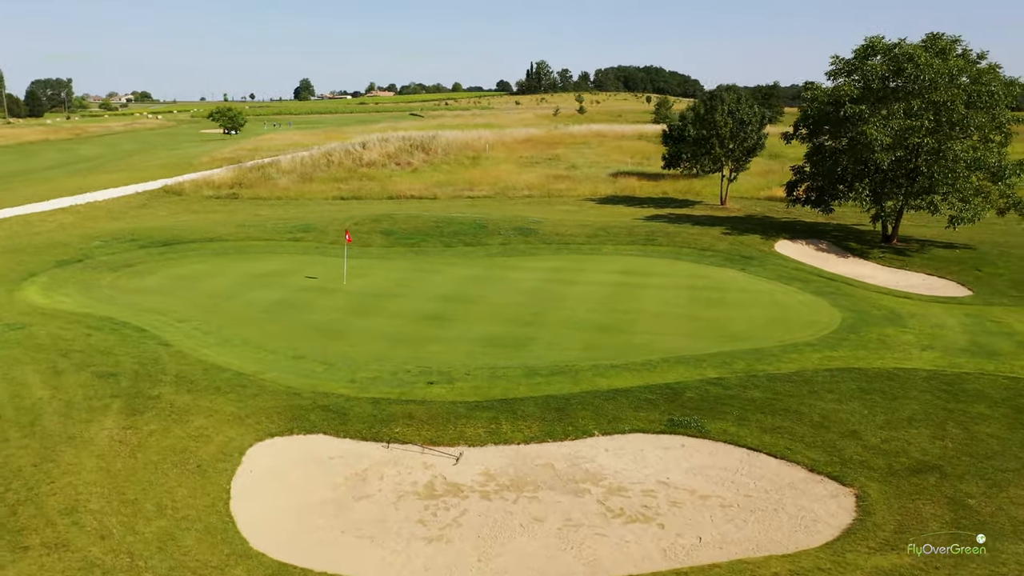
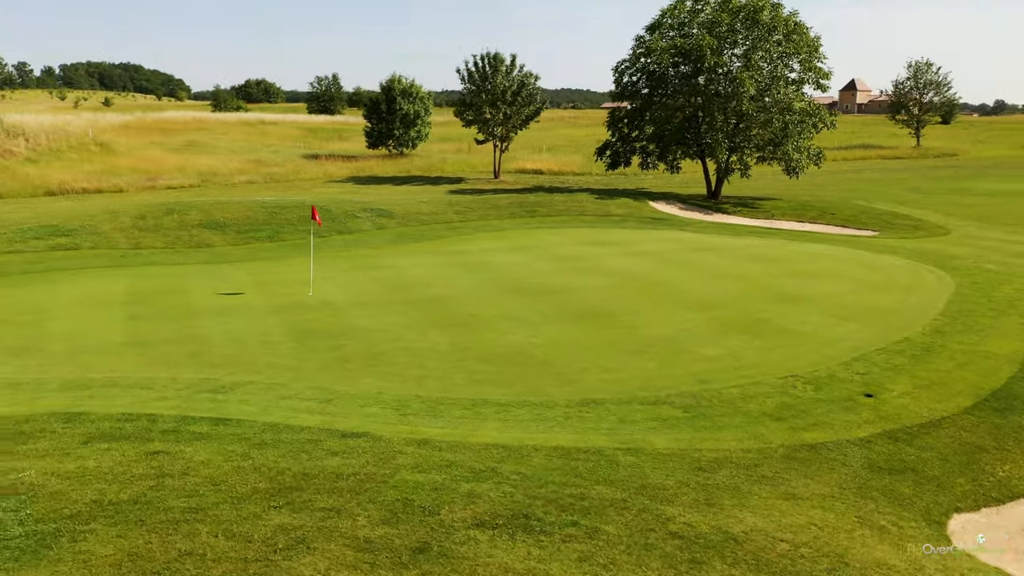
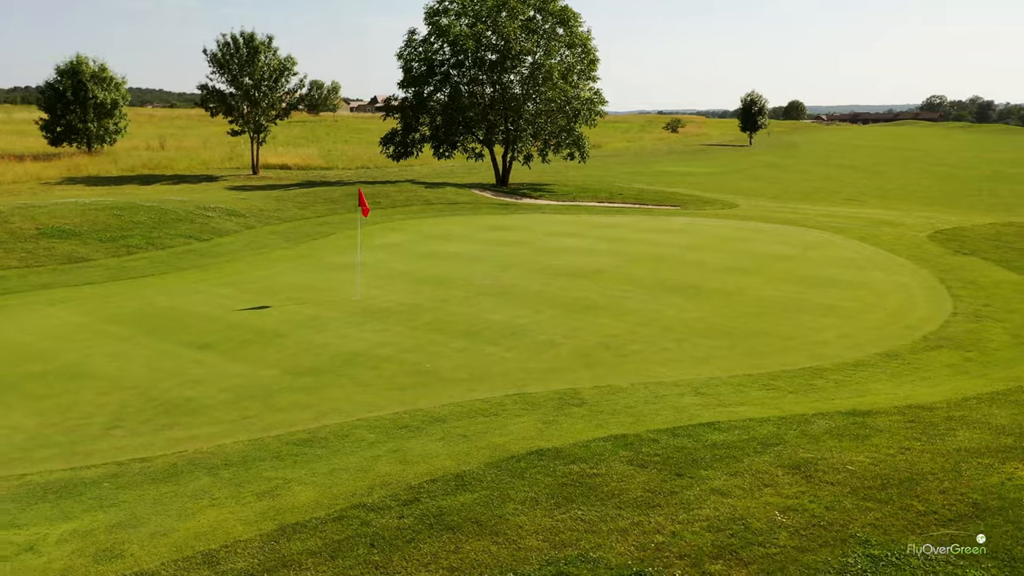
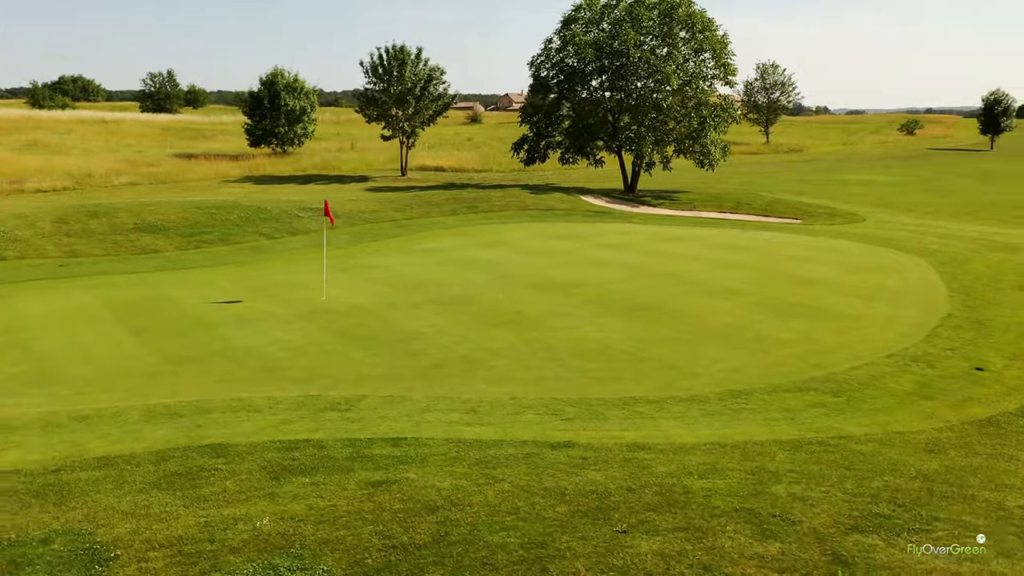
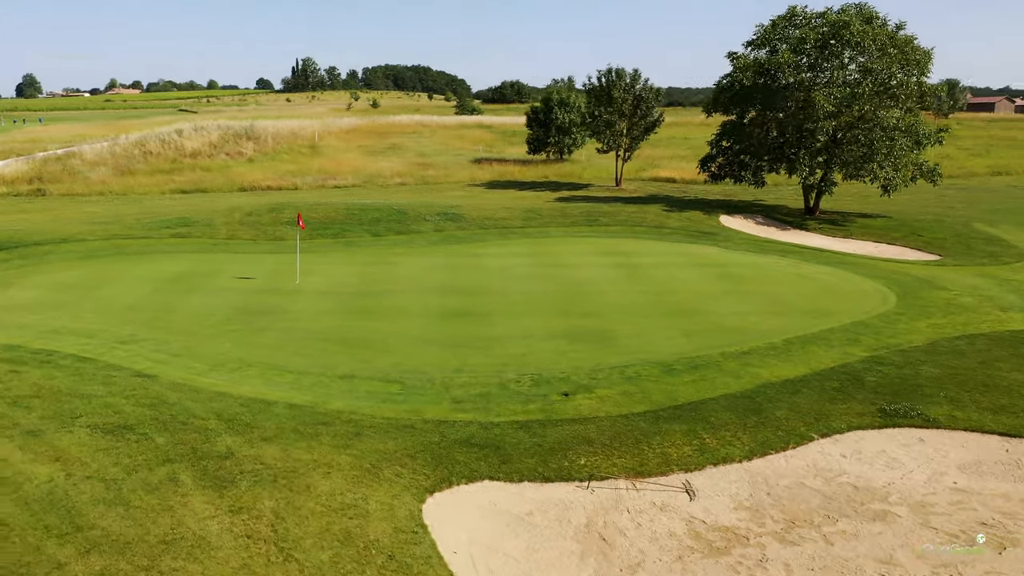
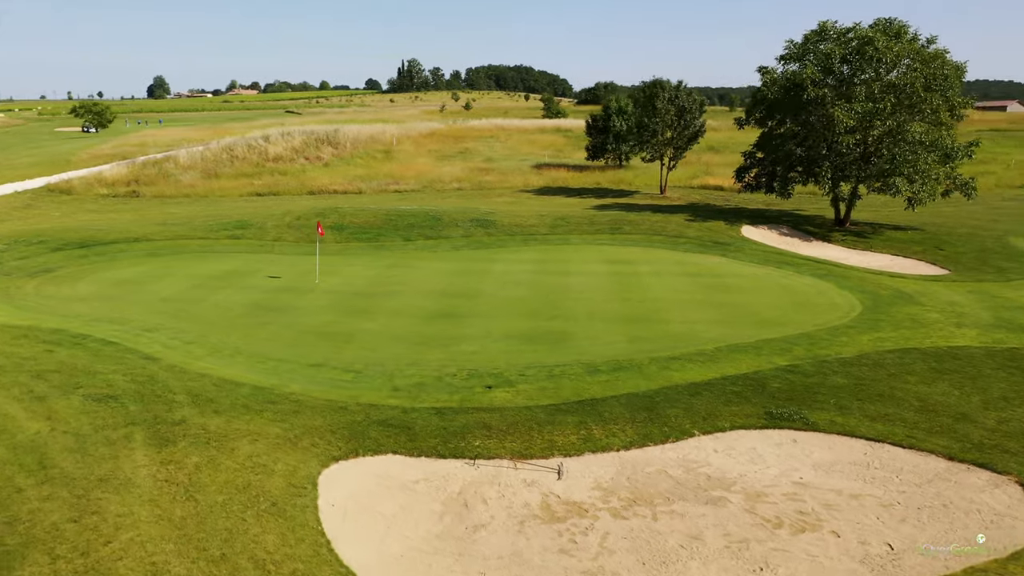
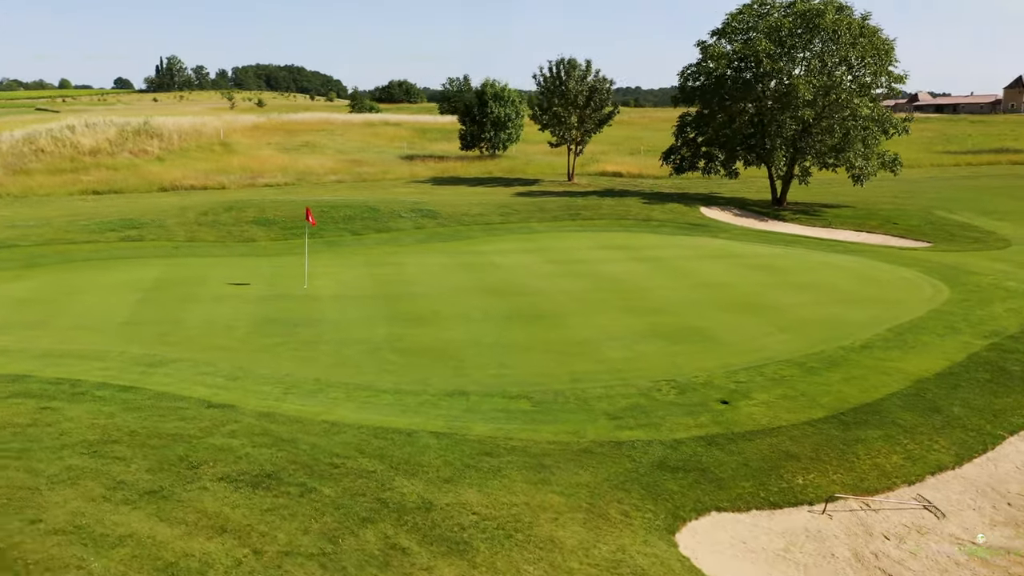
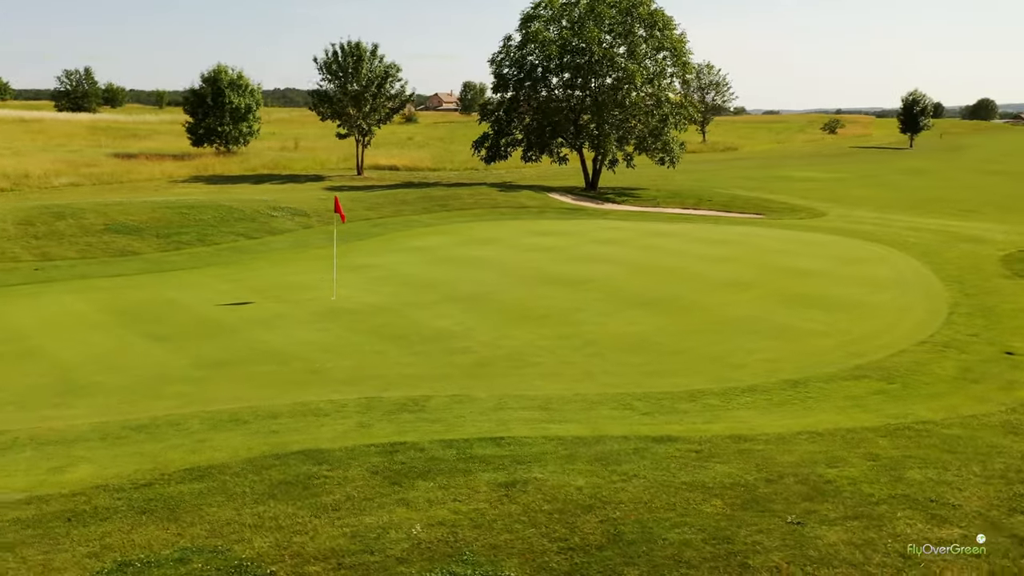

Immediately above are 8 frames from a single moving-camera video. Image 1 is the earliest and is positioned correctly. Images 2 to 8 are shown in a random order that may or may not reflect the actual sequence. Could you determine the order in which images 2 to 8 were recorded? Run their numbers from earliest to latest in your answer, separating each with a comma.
6, 5, 7, 2, 4, 8, 3
